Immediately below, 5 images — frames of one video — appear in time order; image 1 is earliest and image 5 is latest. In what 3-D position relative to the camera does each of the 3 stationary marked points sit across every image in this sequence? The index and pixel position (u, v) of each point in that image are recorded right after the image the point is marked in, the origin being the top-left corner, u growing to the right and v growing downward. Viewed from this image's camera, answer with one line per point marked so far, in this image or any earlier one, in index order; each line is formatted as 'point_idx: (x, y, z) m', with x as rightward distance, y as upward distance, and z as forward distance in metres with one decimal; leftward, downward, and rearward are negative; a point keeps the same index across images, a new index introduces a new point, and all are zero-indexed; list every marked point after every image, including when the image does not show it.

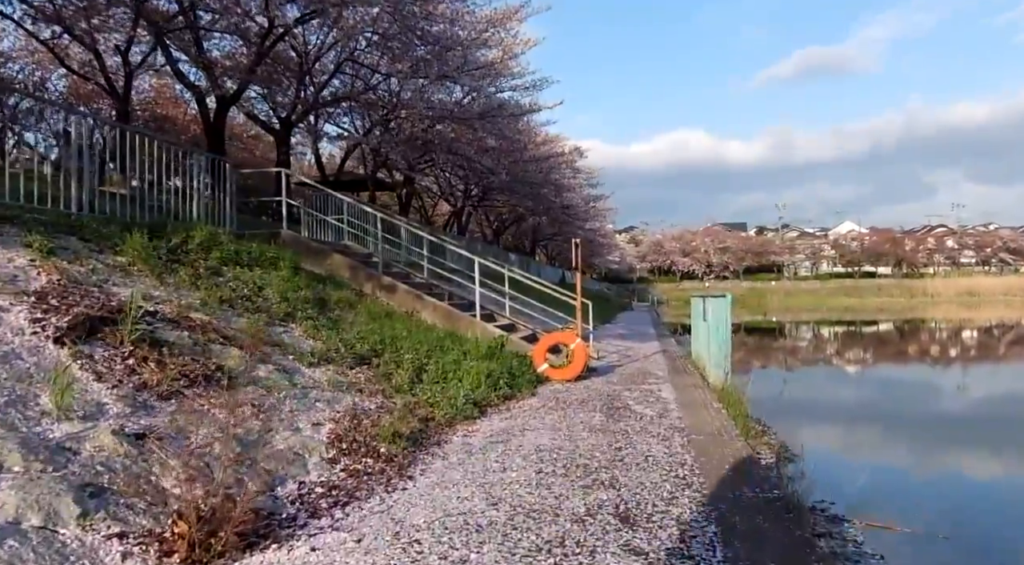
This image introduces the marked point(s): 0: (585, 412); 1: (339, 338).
0: (+0.7, -1.2, +6.3) m
1: (-1.7, -0.6, +6.7) m
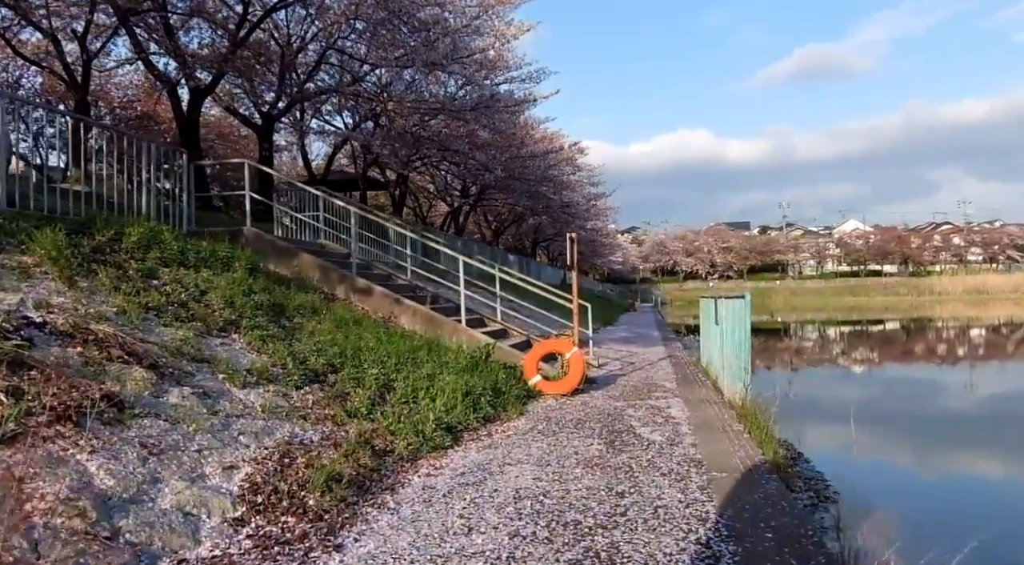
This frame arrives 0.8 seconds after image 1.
0: (+0.5, -1.2, +5.3) m
1: (-1.9, -0.6, +5.7) m
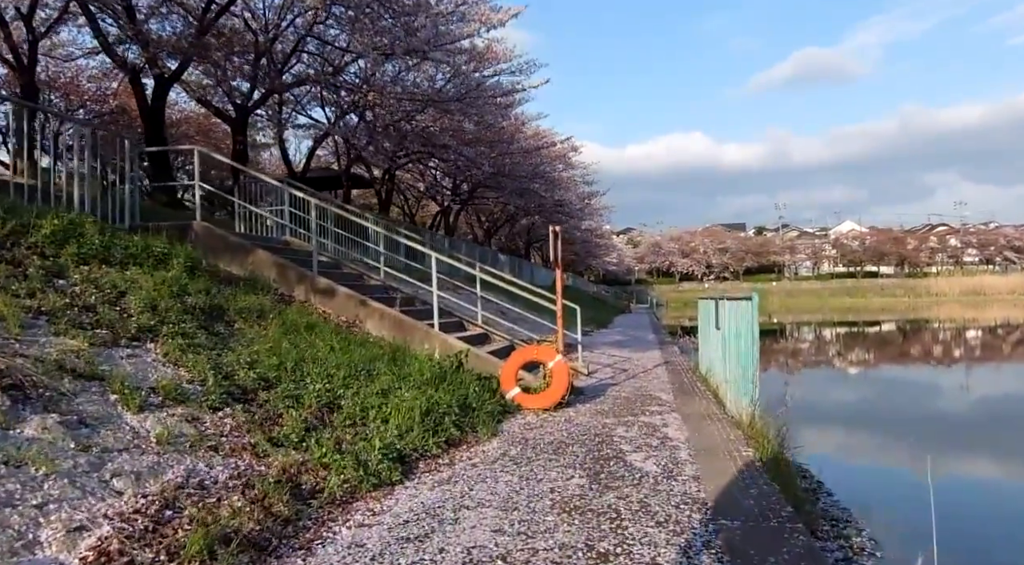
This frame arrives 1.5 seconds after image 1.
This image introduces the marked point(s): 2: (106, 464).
0: (+0.3, -1.2, +4.4) m
1: (-2.1, -0.6, +4.8) m
2: (-1.9, -0.9, +3.2) m
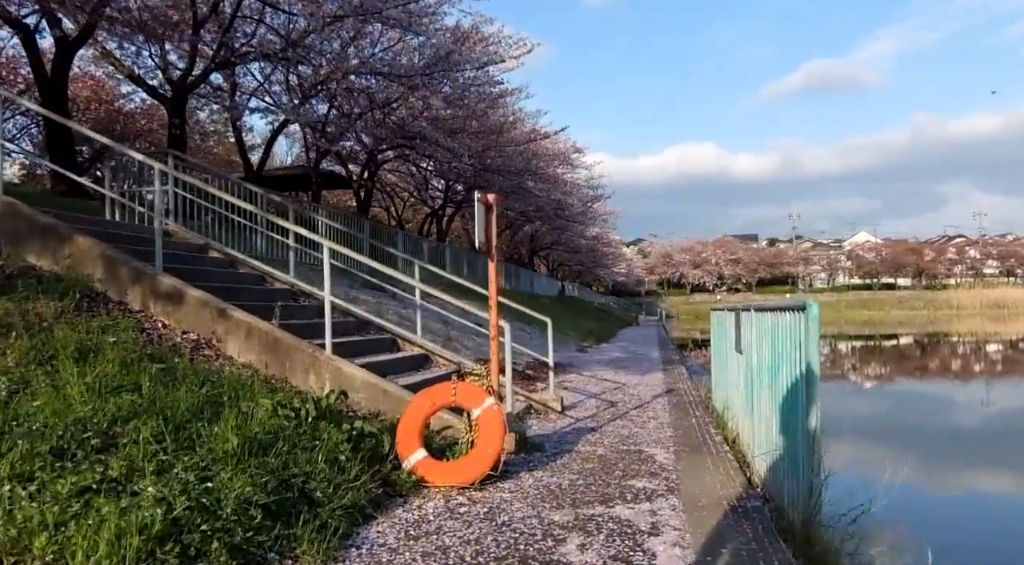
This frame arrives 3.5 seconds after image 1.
0: (-0.3, -1.2, +1.9) m
1: (-2.7, -0.5, +2.3) m
2: (-2.6, -0.8, +0.7) m
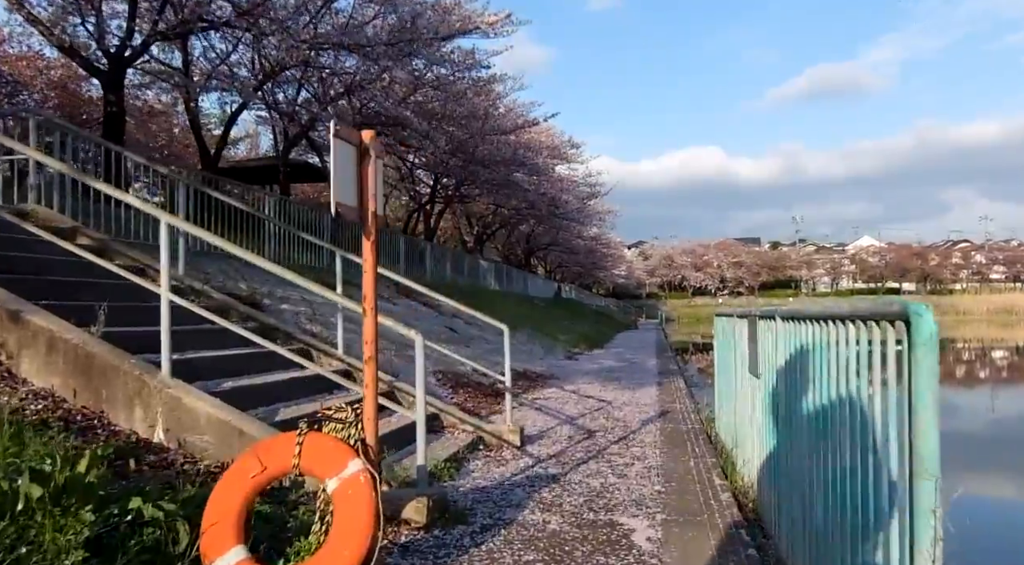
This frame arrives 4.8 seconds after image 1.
0: (-0.8, -1.1, +0.3) m
1: (-3.2, -0.5, +0.7) m
2: (-3.0, -0.7, -0.9) m
